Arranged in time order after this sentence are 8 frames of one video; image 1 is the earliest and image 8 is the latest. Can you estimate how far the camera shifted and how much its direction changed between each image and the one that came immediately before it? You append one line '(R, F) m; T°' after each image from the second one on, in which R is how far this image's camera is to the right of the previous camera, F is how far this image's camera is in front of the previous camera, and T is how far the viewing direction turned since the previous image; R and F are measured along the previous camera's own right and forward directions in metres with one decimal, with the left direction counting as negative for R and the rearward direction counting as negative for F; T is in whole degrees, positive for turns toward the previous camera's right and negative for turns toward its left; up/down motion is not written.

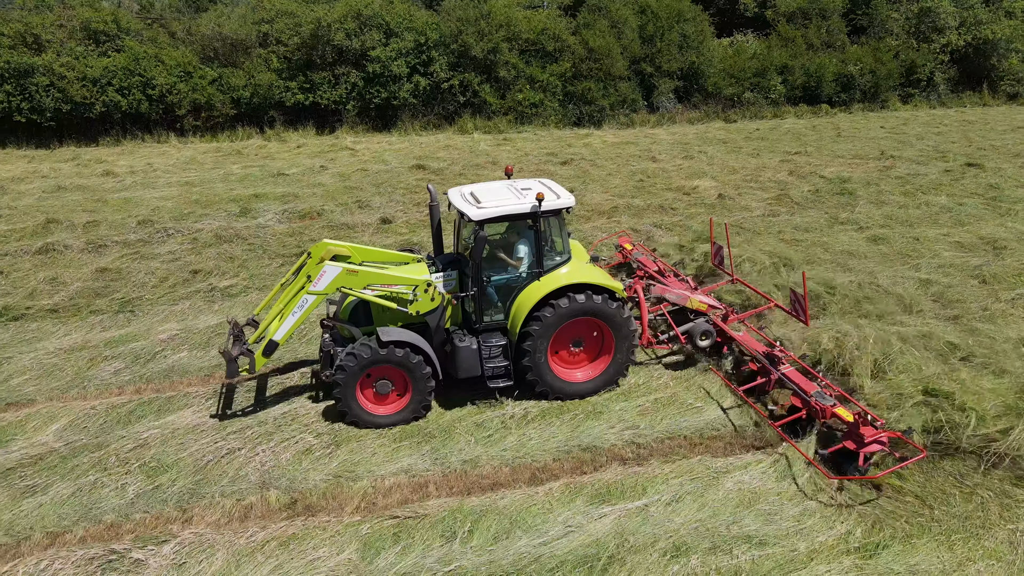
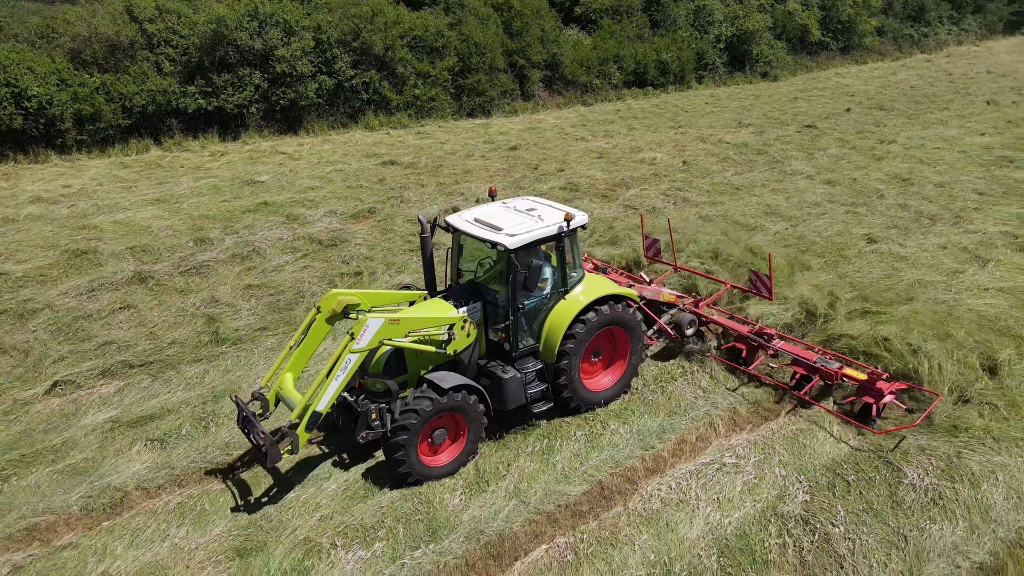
(-5.1, 0.0) m; +22°
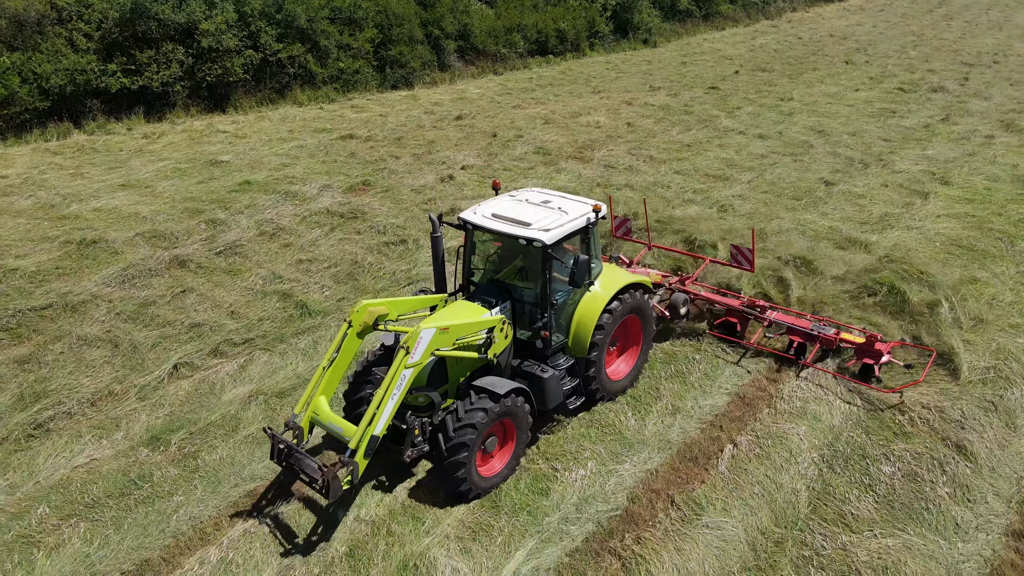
(-2.2, -0.4) m; +11°
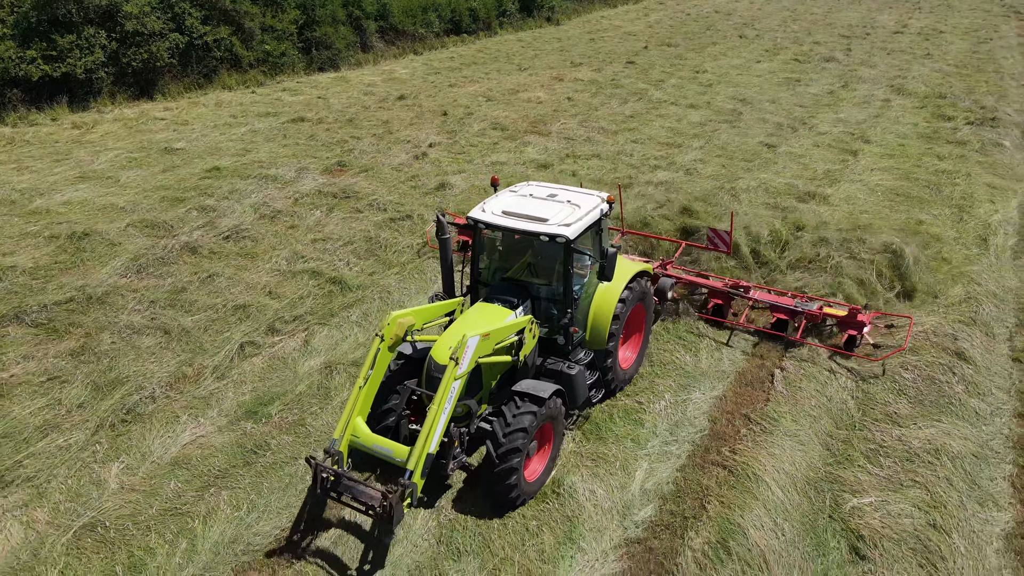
(-1.4, -0.4) m; +9°
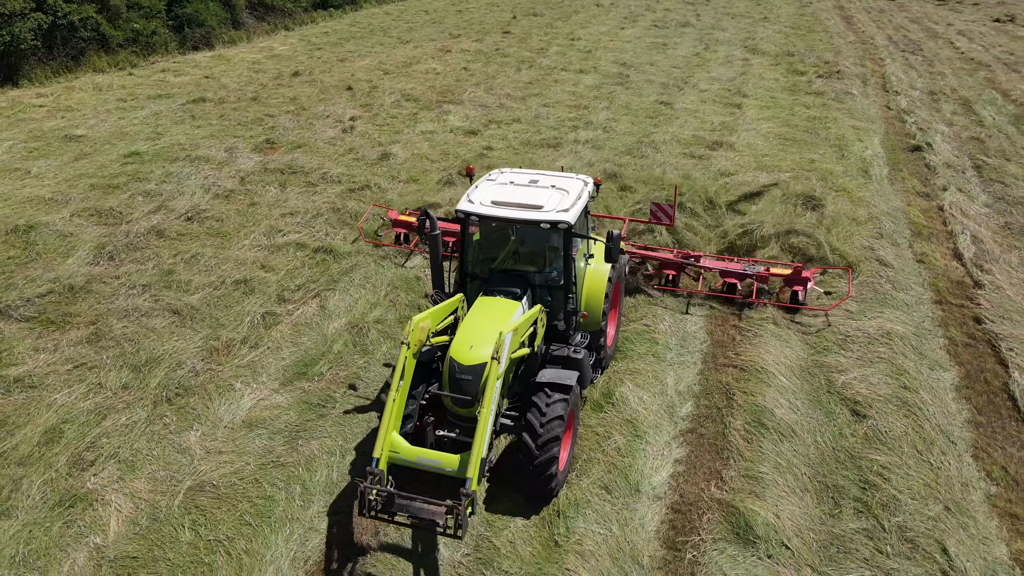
(-1.4, -0.5) m; +11°
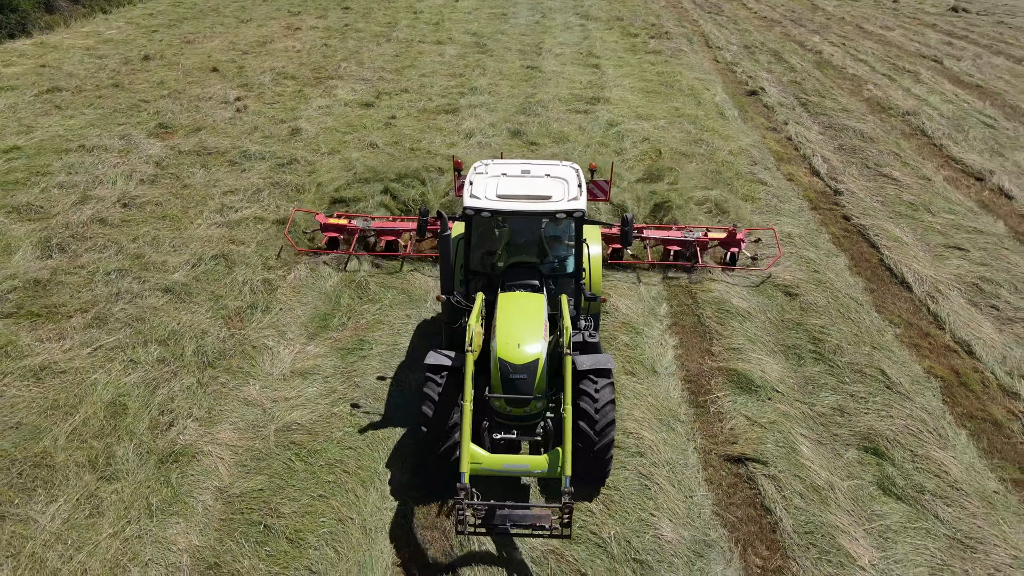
(-1.6, -0.6) m; +14°
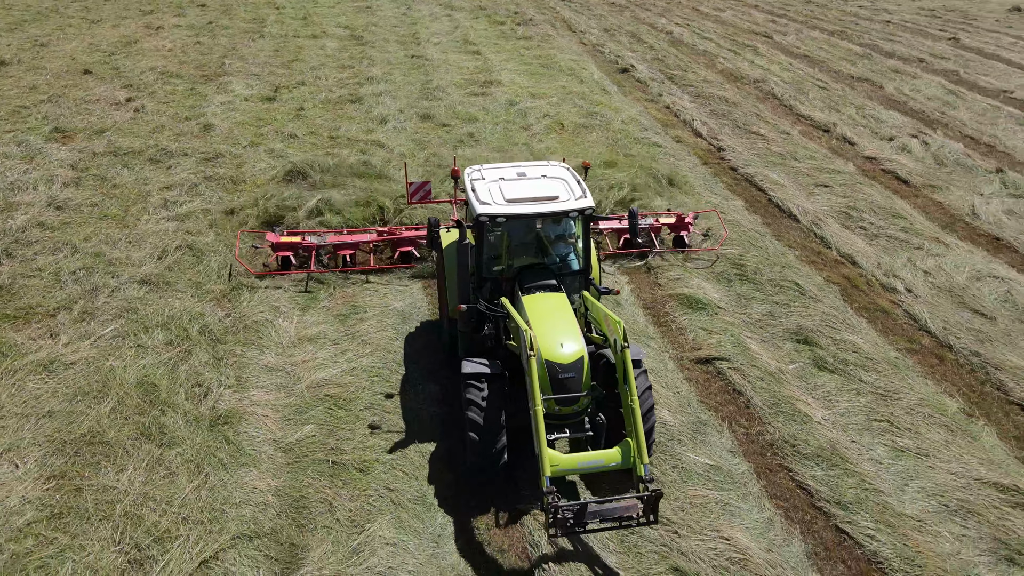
(-1.1, -0.6) m; +11°
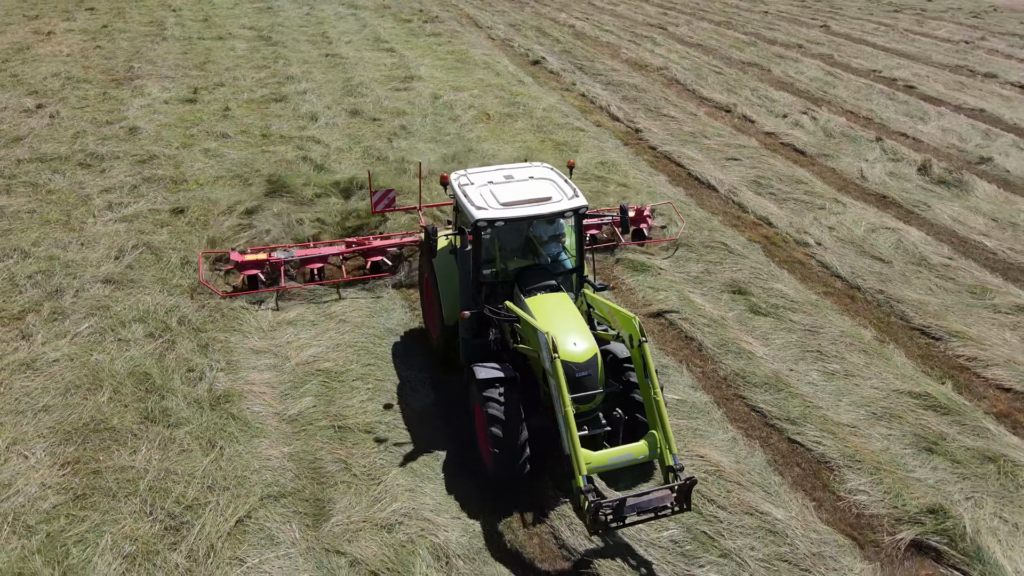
(-0.6, -0.4) m; +8°
